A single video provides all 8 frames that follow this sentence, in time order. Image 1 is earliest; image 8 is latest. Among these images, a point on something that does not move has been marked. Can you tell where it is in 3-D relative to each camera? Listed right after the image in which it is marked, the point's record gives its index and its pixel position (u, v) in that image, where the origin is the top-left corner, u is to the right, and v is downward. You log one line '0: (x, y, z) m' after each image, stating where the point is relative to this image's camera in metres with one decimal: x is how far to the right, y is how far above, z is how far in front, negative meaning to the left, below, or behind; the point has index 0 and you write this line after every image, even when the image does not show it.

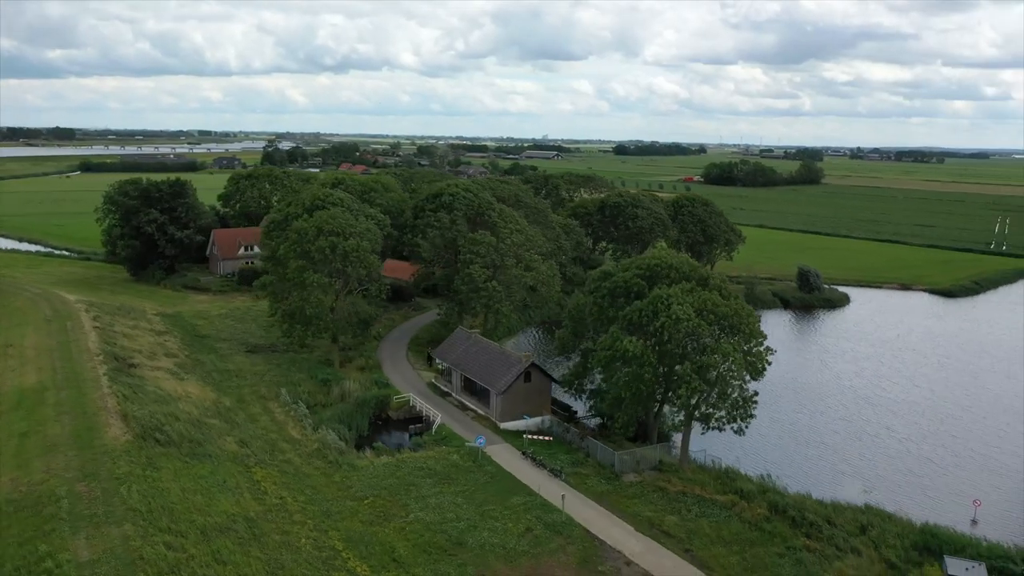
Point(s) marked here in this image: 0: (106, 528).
0: (-9.0, -5.4, +18.7) m
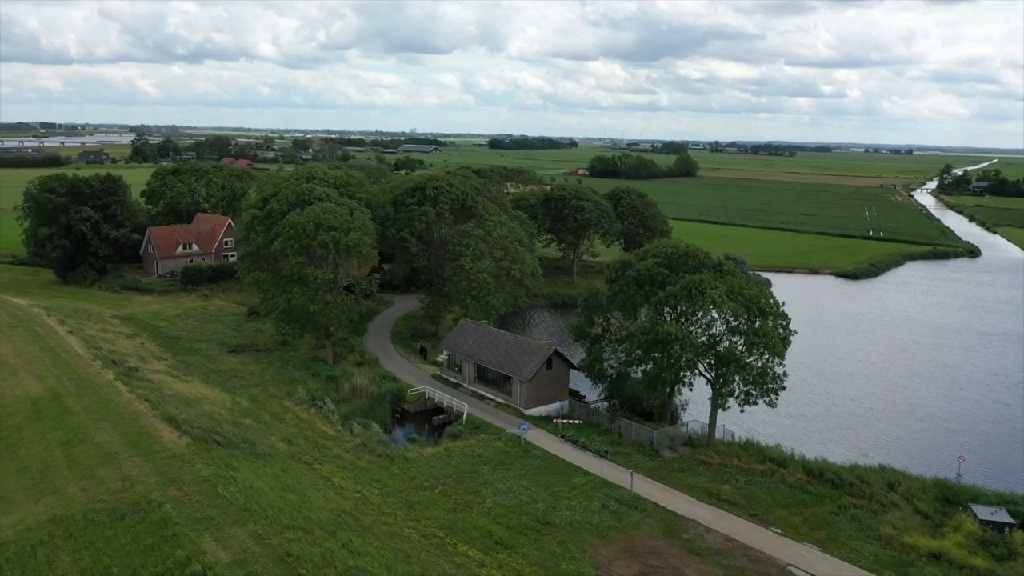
0: (-6.2, -5.3, +18.4) m
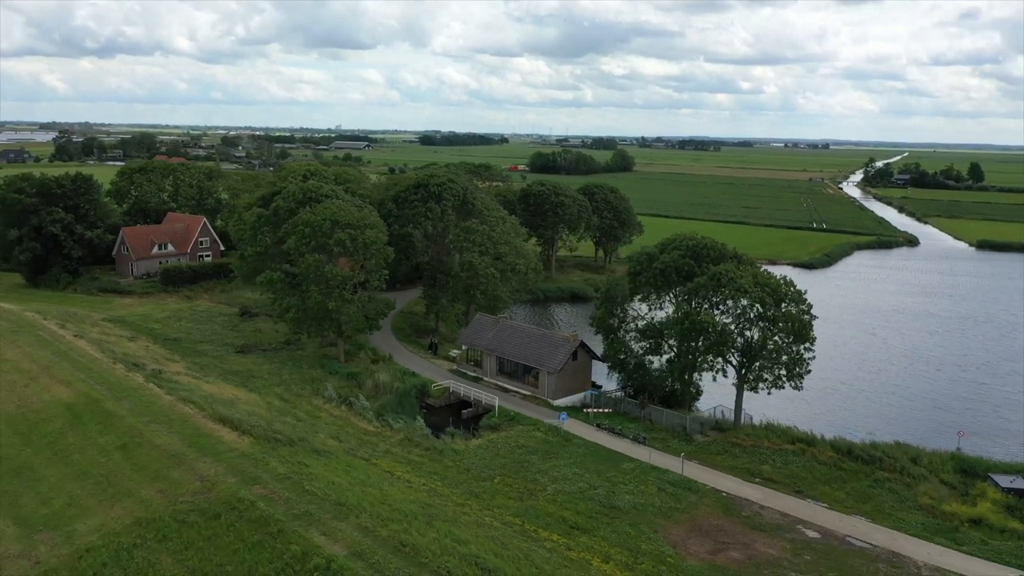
0: (-4.0, -5.2, +18.6) m
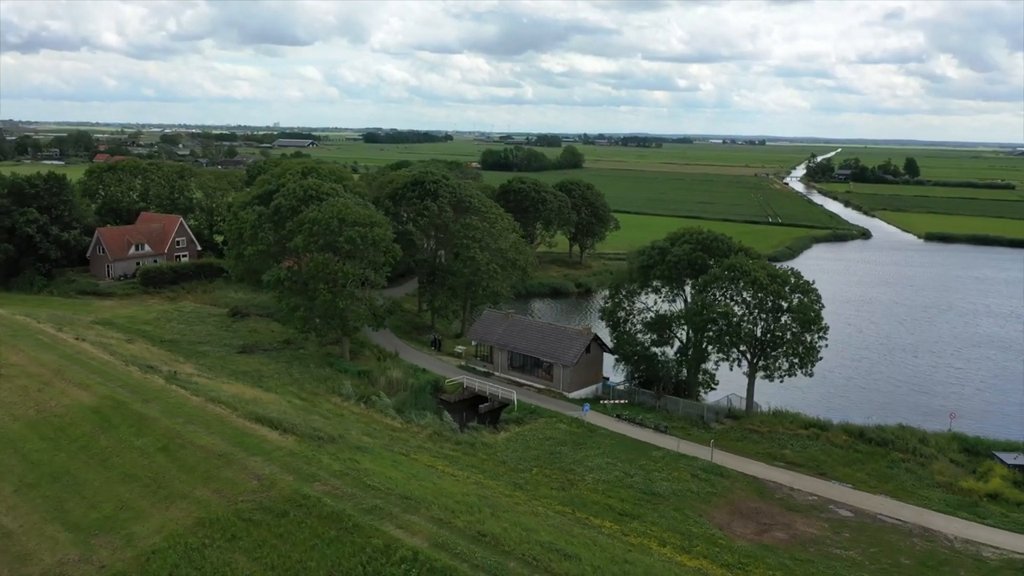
0: (-2.4, -5.1, +18.8) m
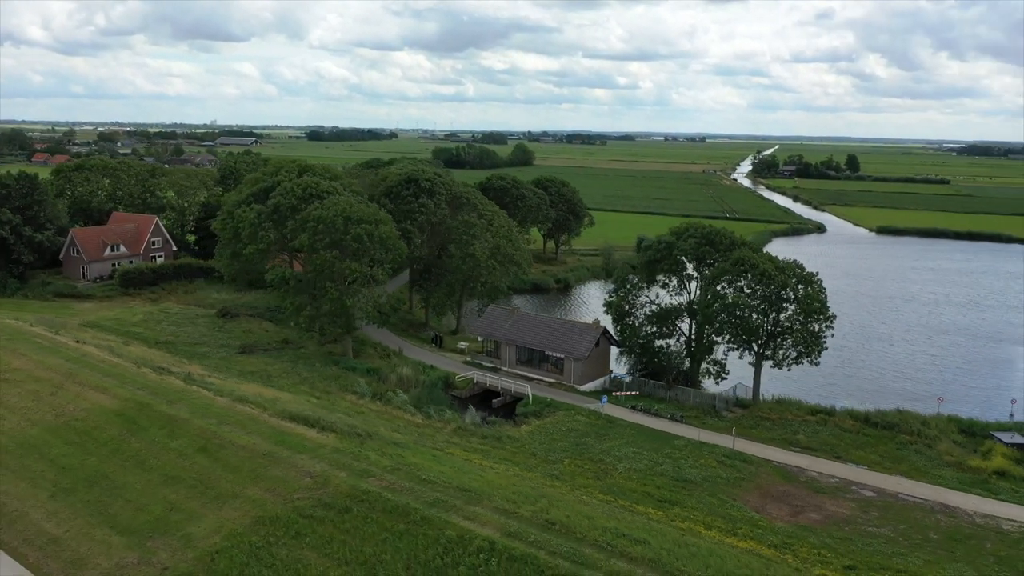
0: (-1.0, -5.0, +19.1) m
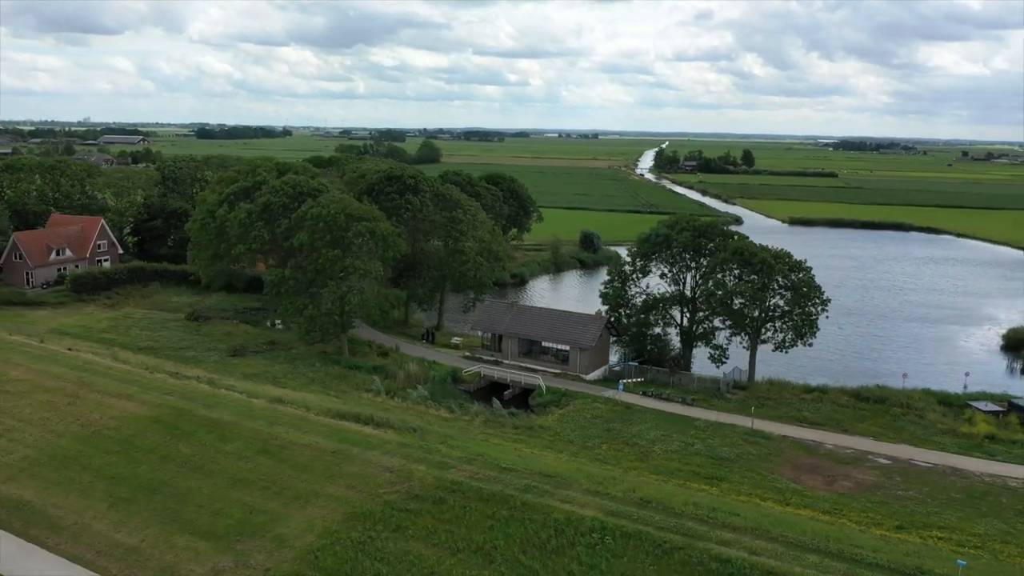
0: (+1.2, -4.8, +19.7) m
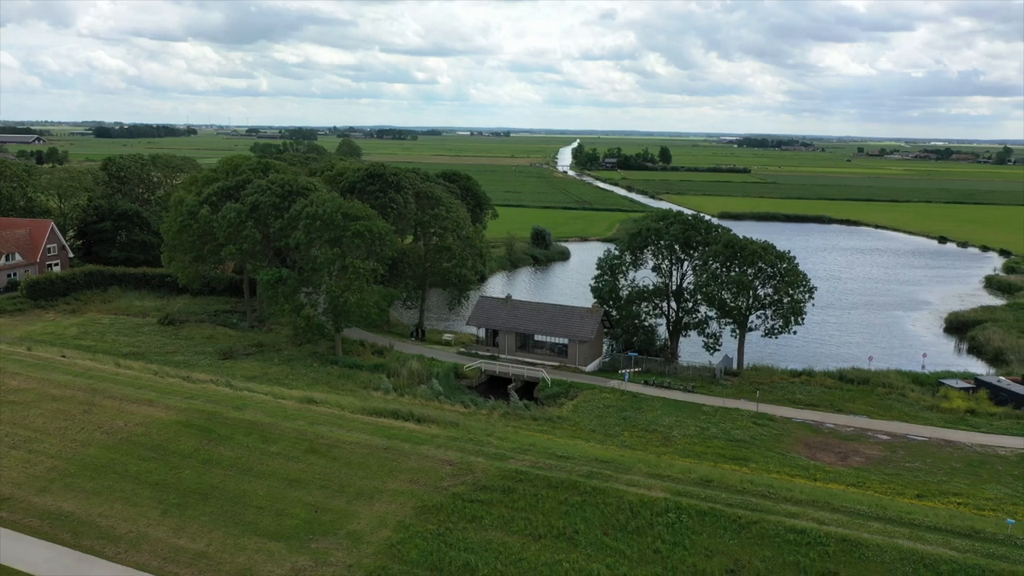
0: (+2.7, -4.6, +20.5) m
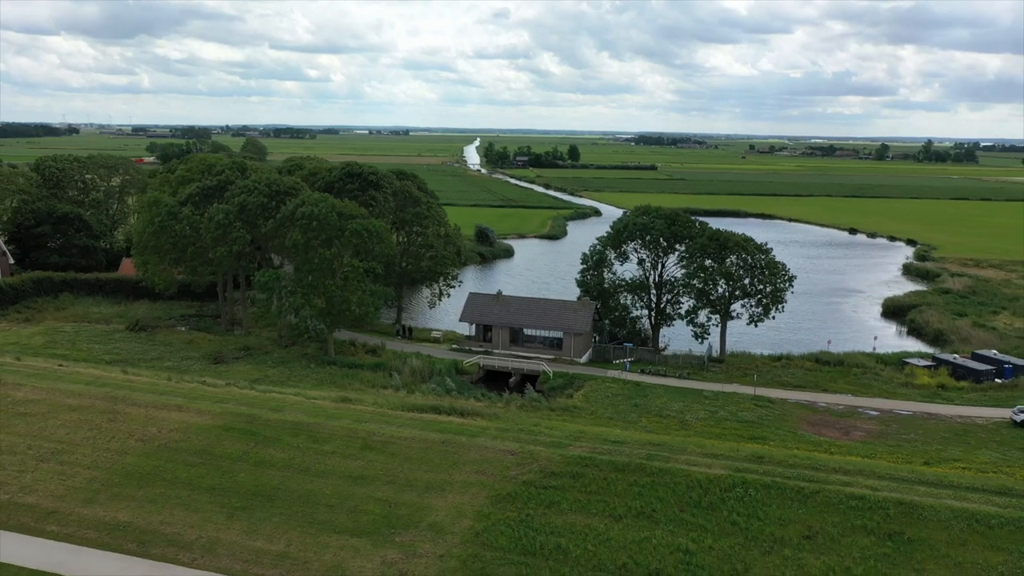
0: (+4.4, -4.4, +21.6) m
